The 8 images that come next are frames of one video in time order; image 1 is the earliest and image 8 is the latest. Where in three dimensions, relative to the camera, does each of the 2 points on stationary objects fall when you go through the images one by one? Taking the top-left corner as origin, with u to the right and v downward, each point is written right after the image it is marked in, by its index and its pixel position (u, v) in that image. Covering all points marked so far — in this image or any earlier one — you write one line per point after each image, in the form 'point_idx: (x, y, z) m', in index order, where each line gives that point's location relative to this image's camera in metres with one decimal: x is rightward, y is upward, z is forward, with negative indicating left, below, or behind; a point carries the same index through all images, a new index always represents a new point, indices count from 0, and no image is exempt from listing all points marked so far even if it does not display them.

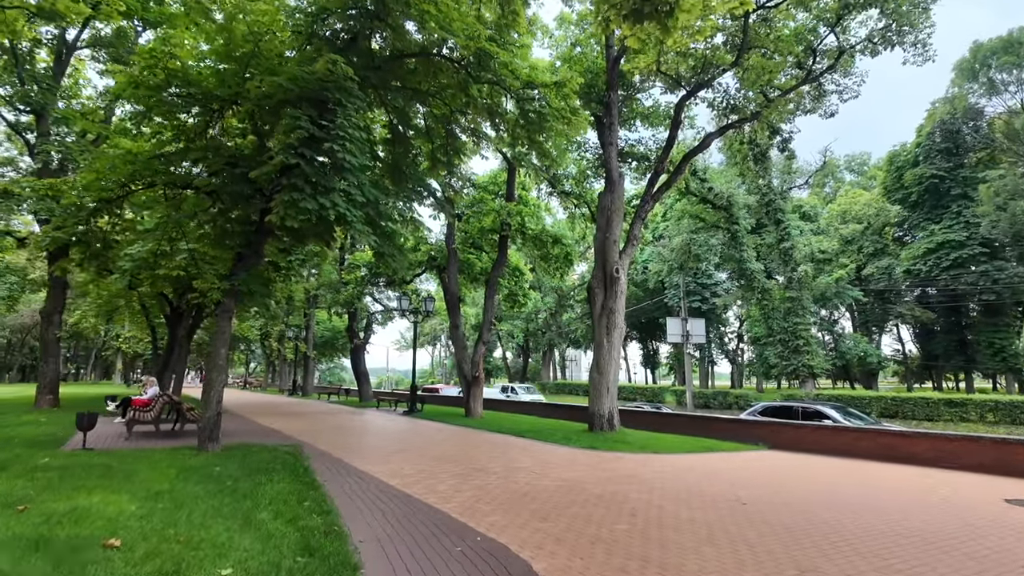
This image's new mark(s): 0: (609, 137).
0: (+2.5, +3.9, +15.2) m
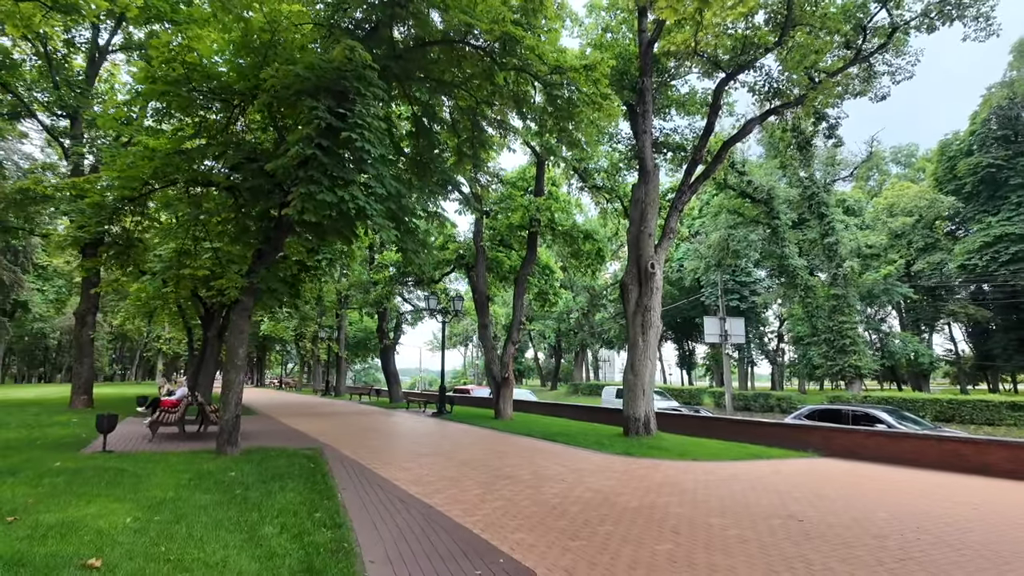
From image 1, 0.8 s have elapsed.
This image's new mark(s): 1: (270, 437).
0: (+3.2, +4.0, +14.4) m
1: (-5.5, -3.4, +13.4) m
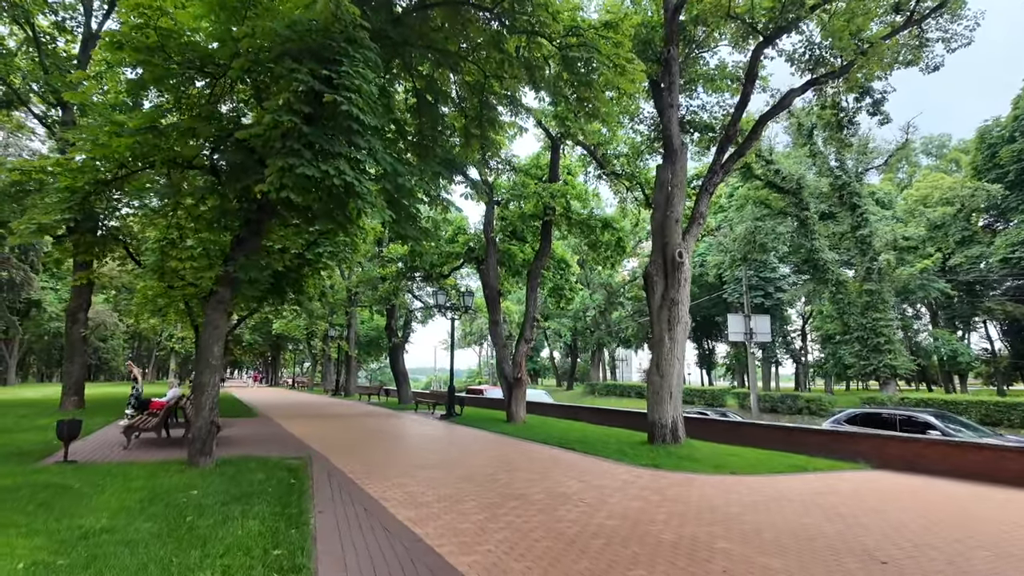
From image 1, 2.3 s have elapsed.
0: (+3.4, +4.1, +13.0) m
1: (-5.3, -3.2, +12.3) m
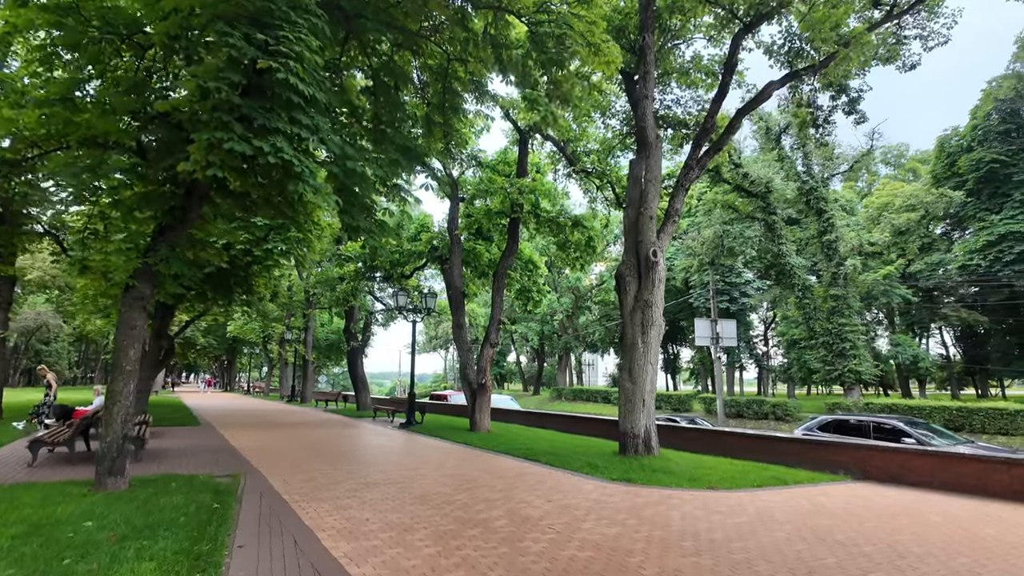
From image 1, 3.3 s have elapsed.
0: (+2.7, +4.1, +12.3) m
1: (-6.0, -3.2, +11.0) m
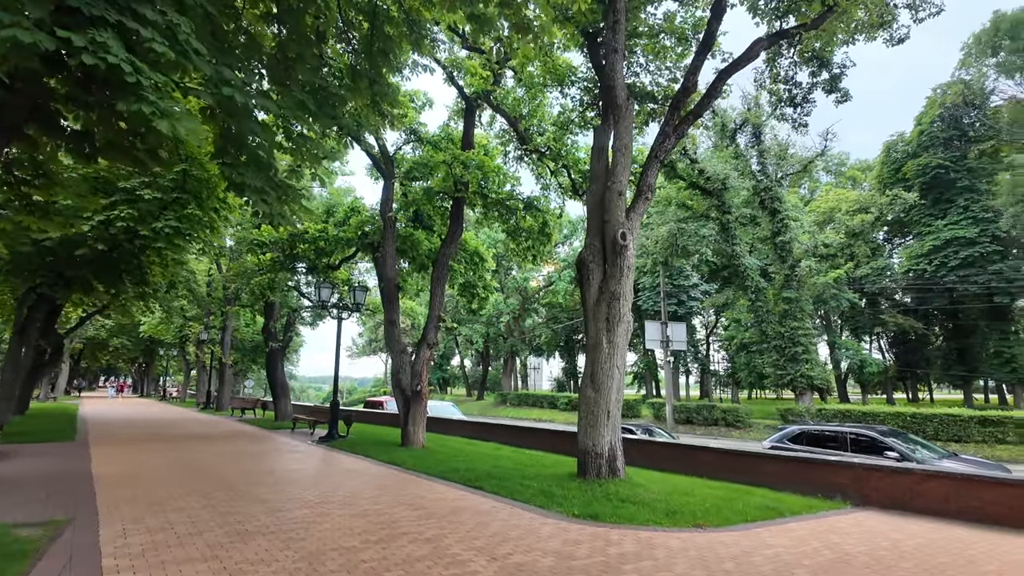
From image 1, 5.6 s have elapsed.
0: (+1.7, +4.3, +10.4) m
1: (-6.9, -2.8, +8.3) m
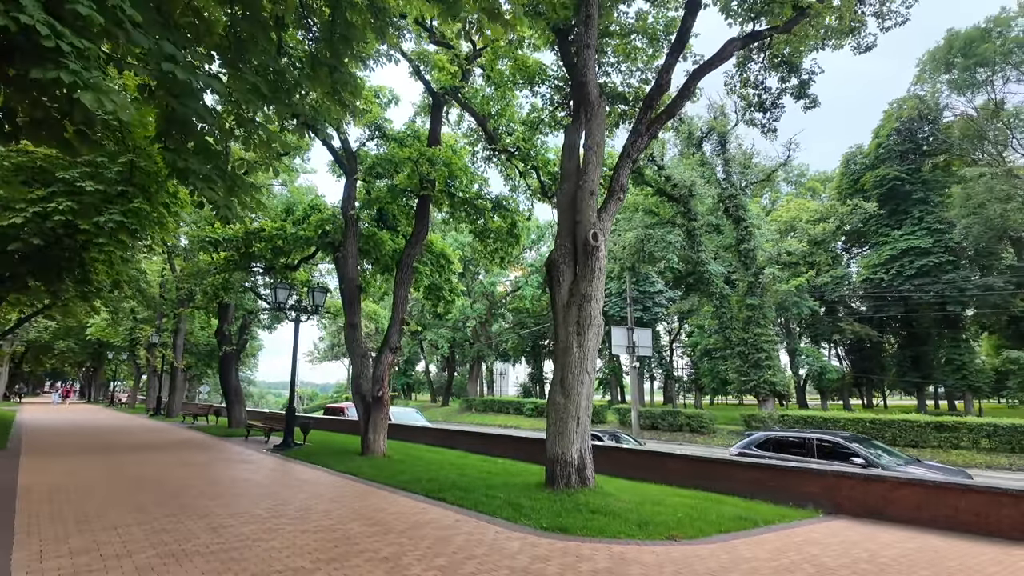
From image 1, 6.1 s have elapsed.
0: (+1.2, +4.3, +10.2) m
1: (-7.4, -2.8, +7.4) m
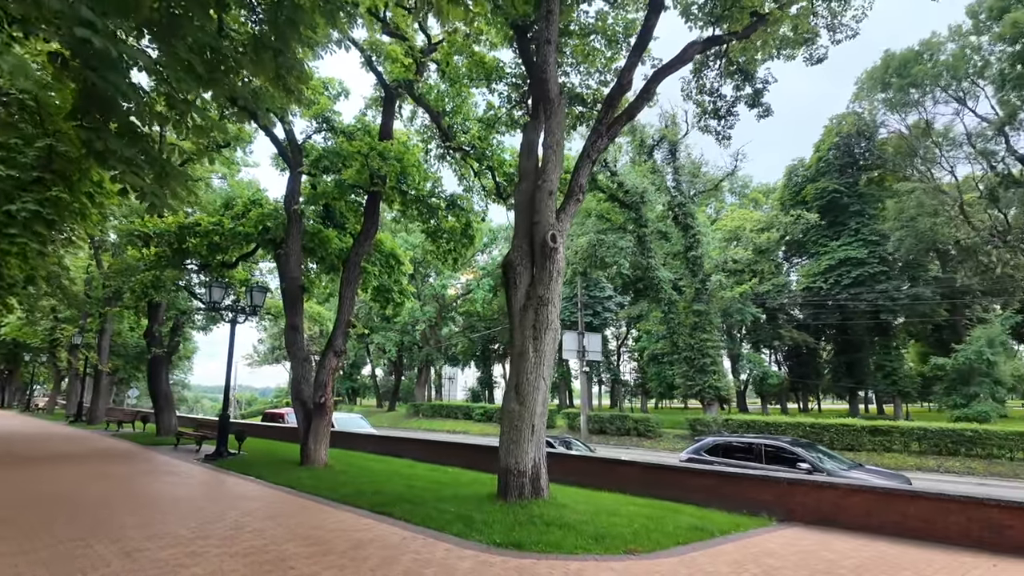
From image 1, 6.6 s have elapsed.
0: (+0.5, +4.2, +9.9) m
1: (-7.9, -2.7, +6.4) m
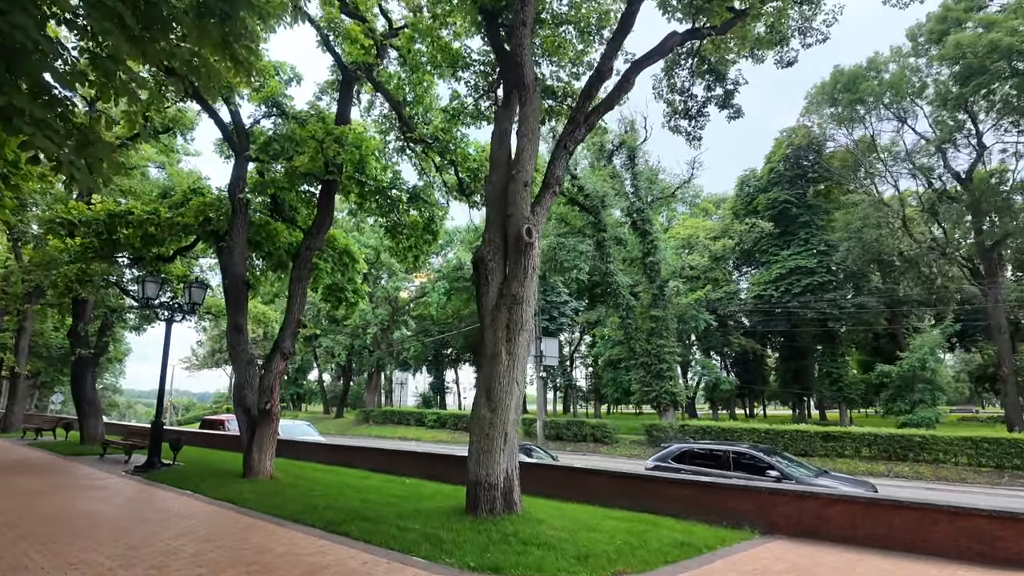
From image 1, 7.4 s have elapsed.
0: (+0.1, +4.2, +9.3) m
1: (-8.1, -2.5, +5.0) m
